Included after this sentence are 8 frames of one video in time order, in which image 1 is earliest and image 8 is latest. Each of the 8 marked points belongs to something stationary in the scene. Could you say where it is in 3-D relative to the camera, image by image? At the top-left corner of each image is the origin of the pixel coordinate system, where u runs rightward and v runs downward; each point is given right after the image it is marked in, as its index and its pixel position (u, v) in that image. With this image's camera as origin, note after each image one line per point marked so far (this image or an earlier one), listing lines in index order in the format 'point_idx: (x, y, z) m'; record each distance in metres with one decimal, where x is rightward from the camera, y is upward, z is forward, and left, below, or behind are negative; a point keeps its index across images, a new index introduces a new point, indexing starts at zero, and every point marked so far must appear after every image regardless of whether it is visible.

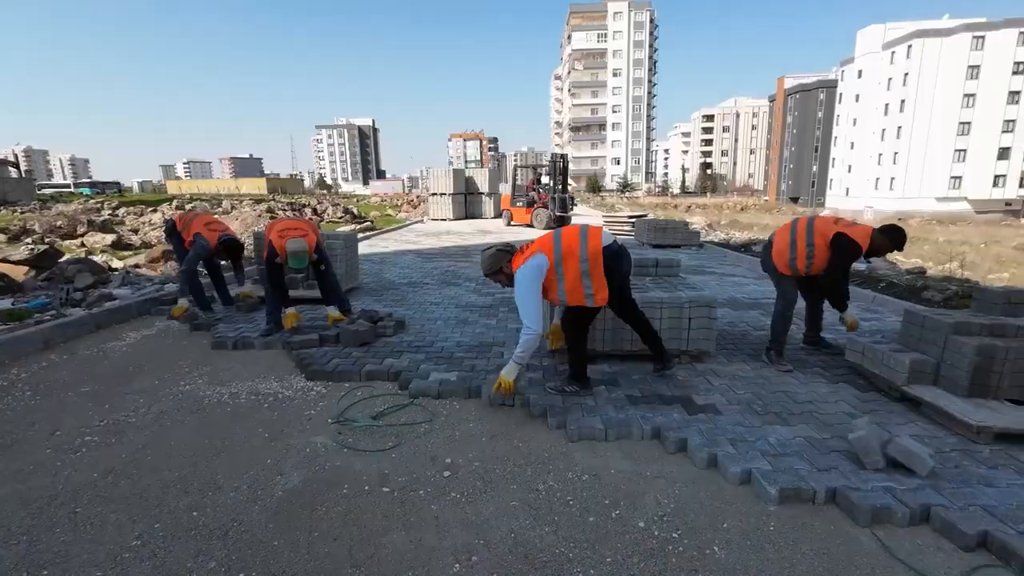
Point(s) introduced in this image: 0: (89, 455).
0: (-2.6, -1.0, +3.0) m
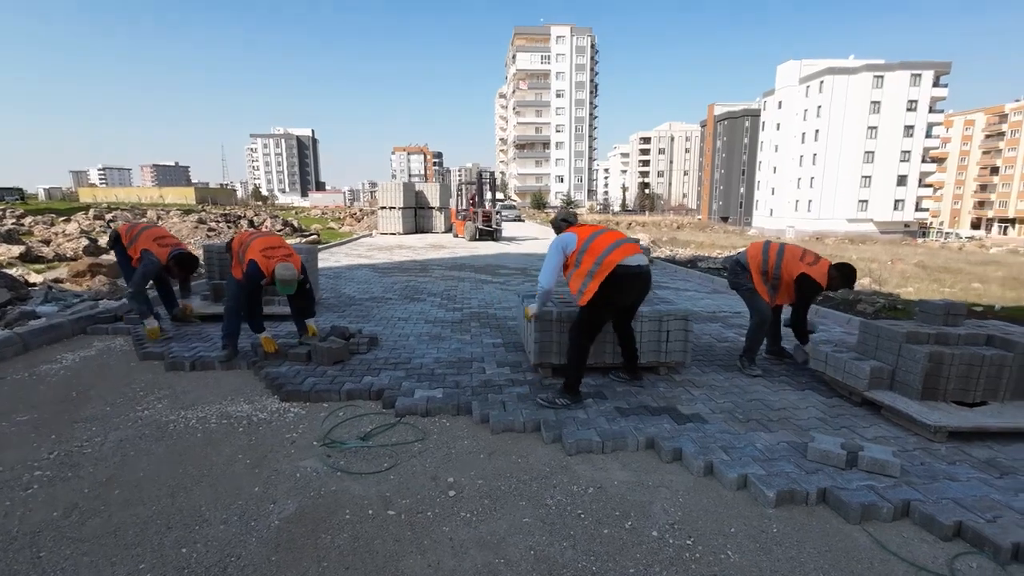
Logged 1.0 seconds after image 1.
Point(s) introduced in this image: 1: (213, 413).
0: (-2.6, -1.1, +2.7) m
1: (-2.2, -0.9, +3.7) m
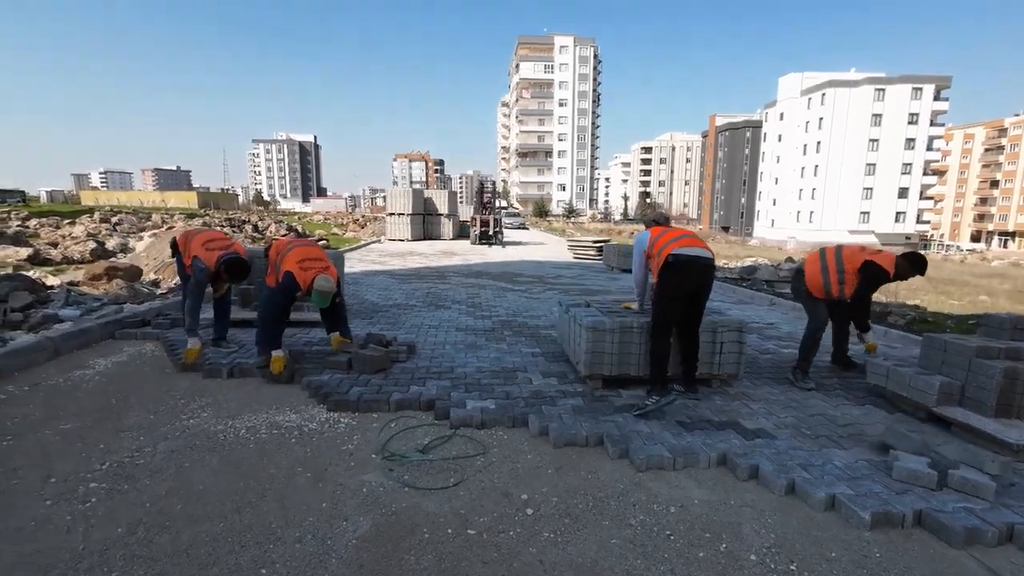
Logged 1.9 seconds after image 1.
0: (-2.1, -1.1, +2.5) m
1: (-1.8, -1.0, +3.5) m
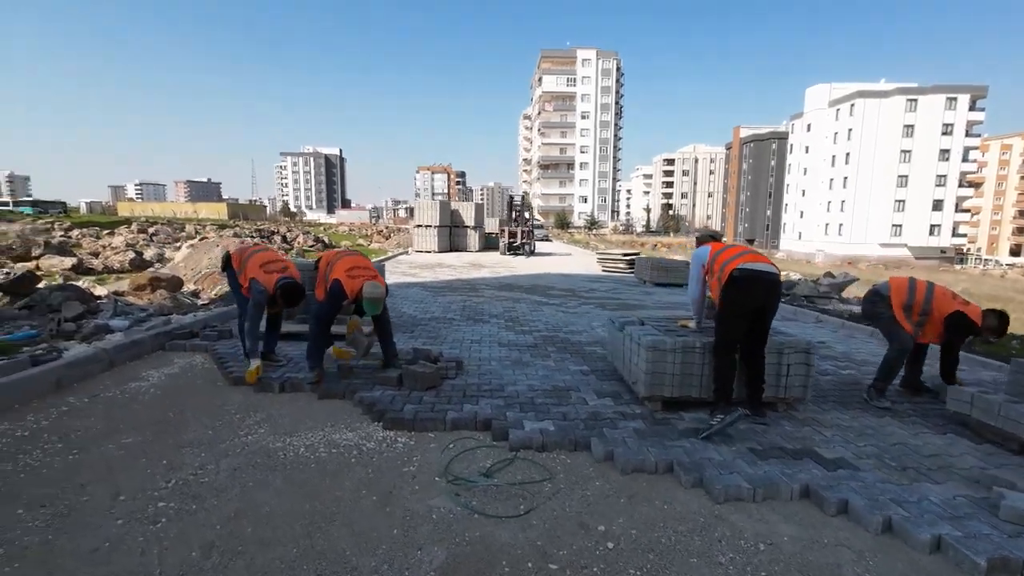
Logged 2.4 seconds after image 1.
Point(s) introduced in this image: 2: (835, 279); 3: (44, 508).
0: (-1.7, -1.2, +2.5) m
1: (-1.4, -1.1, +3.5) m
2: (+8.8, +0.2, +13.3) m
3: (-2.5, -1.2, +2.6) m
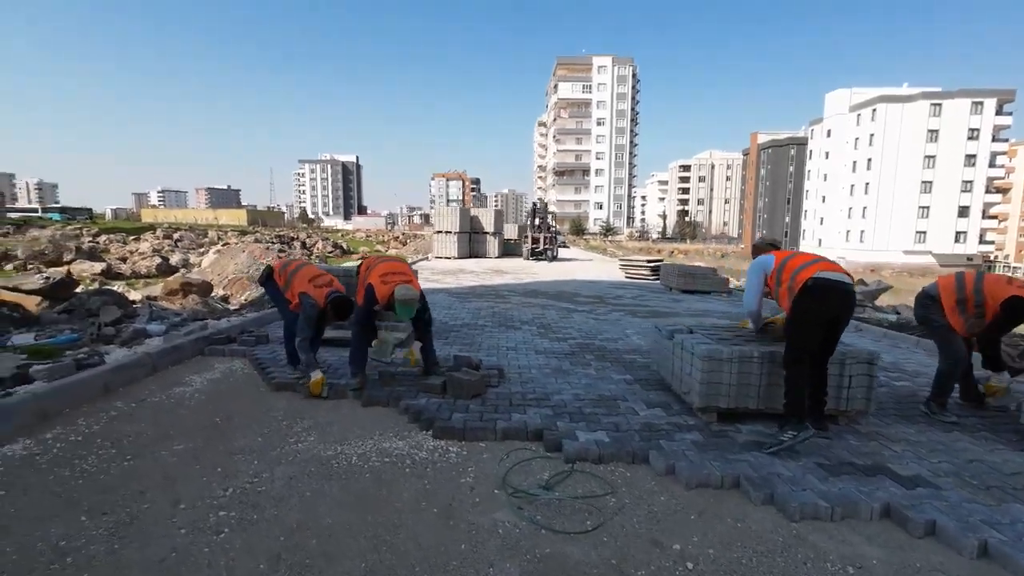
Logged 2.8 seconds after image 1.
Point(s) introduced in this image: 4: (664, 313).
0: (-1.4, -1.2, +2.4) m
1: (-1.0, -1.1, +3.4) m
2: (+9.4, 0.0, +12.9) m
3: (-2.2, -1.2, +2.6) m
4: (+2.9, -0.5, +9.4) m
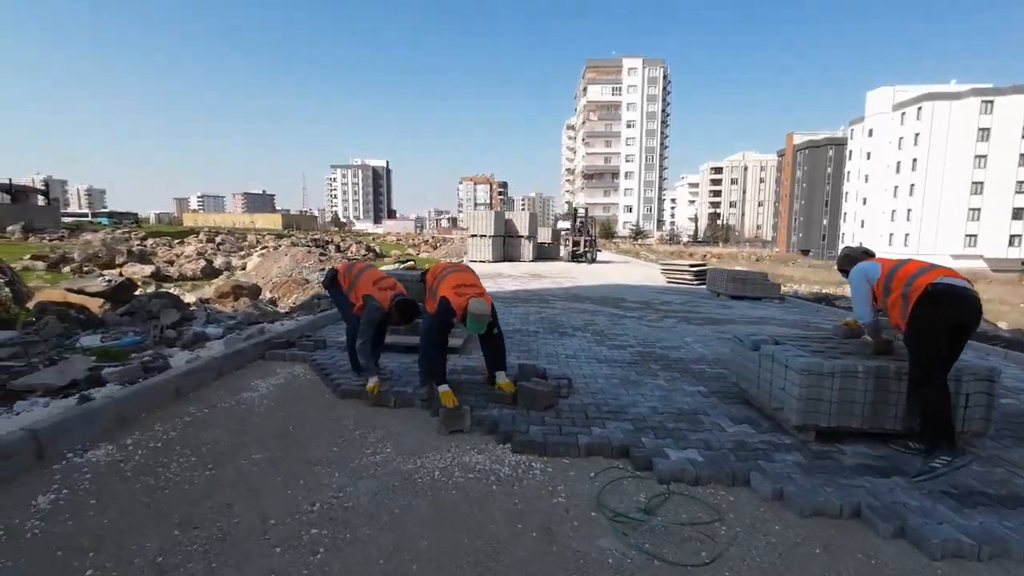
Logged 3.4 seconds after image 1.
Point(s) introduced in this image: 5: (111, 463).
0: (-0.8, -1.3, +2.3) m
1: (-0.4, -1.2, +3.3) m
2: (+10.5, -0.1, +12.2) m
3: (-1.6, -1.2, +2.5) m
4: (+3.8, -0.6, +9.1) m
5: (-2.6, -1.1, +3.2) m
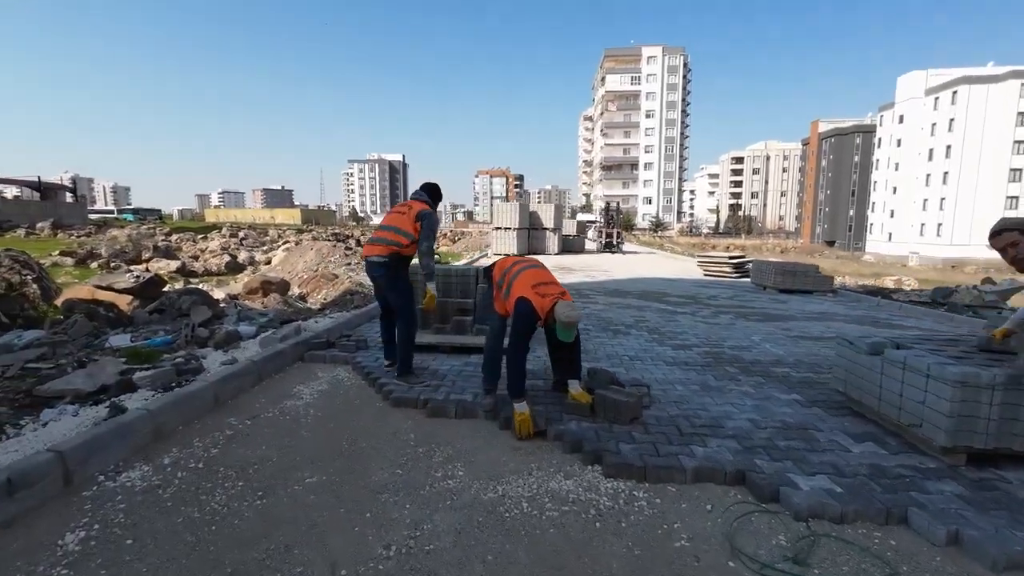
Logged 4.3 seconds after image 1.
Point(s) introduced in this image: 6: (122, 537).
0: (-0.3, -1.3, +1.8) m
1: (+0.2, -1.2, +2.8) m
2: (+11.3, 0.0, +11.3) m
3: (-1.1, -1.2, +2.1) m
4: (+4.6, -0.5, +8.4) m
5: (-2.1, -1.1, +2.8) m
6: (-1.9, -1.2, +2.3) m
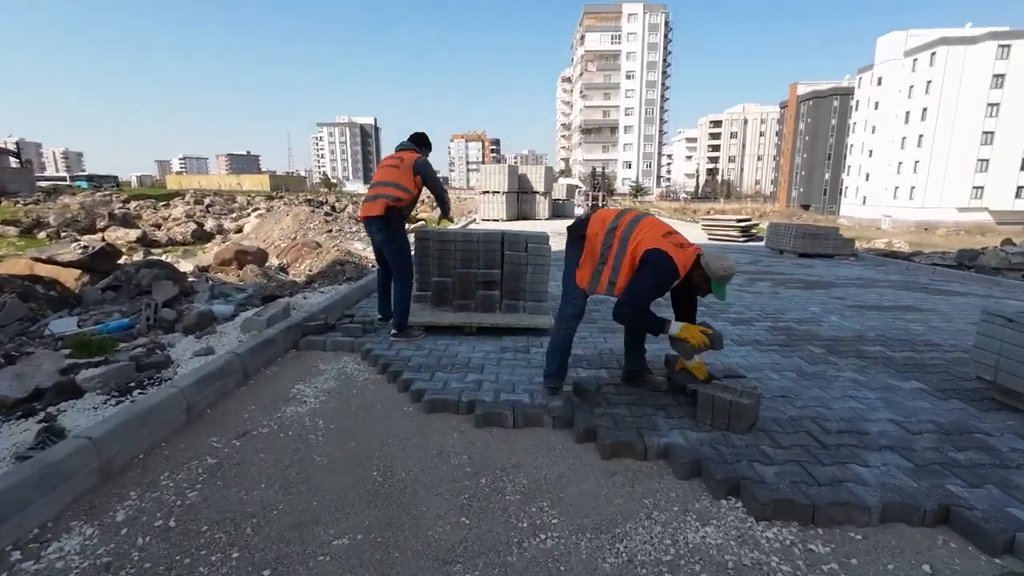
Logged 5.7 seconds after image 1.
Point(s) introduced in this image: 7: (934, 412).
0: (+0.2, -1.2, +1.0) m
1: (+0.7, -1.0, +1.9) m
2: (+11.4, +0.9, +10.9) m
3: (-0.5, -1.2, +1.1) m
4: (+4.8, +0.1, +7.7) m
5: (-1.6, -1.0, +1.8) m
6: (-1.3, -1.1, +1.4) m
7: (+2.6, -0.8, +3.0) m
